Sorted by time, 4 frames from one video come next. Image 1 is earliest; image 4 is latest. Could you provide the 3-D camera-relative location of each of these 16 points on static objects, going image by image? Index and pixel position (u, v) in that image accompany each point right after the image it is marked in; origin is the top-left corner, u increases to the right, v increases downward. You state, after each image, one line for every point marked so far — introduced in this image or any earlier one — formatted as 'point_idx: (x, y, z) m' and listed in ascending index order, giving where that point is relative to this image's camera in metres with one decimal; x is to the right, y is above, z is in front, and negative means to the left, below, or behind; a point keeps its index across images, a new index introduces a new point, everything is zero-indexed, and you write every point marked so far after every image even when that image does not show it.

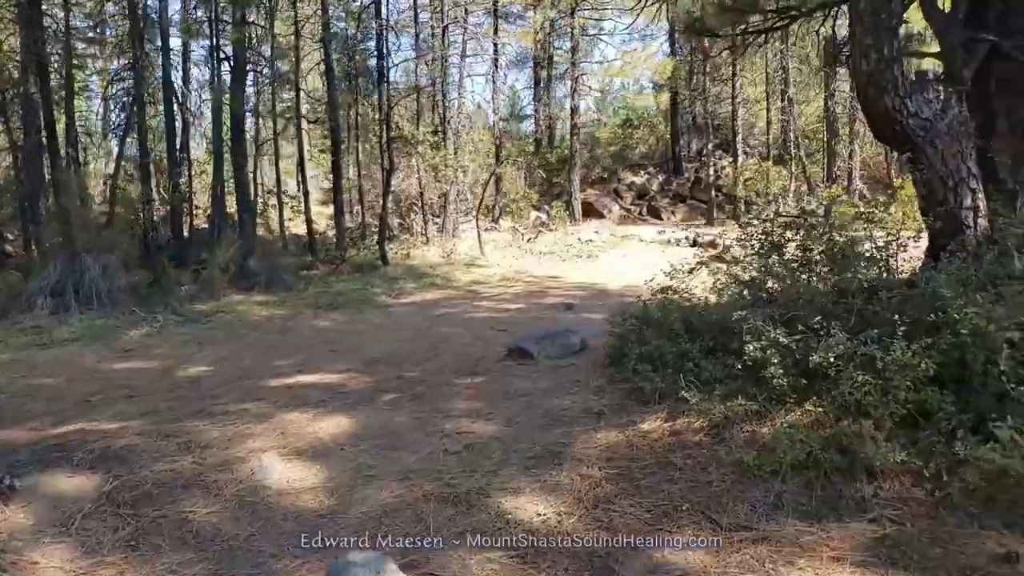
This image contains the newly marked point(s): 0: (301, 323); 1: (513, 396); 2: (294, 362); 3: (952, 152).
0: (-2.7, -0.4, +10.1) m
1: (0.0, -0.7, +5.4) m
2: (-2.0, -0.7, +7.5) m
3: (+2.7, +0.8, +5.0) m
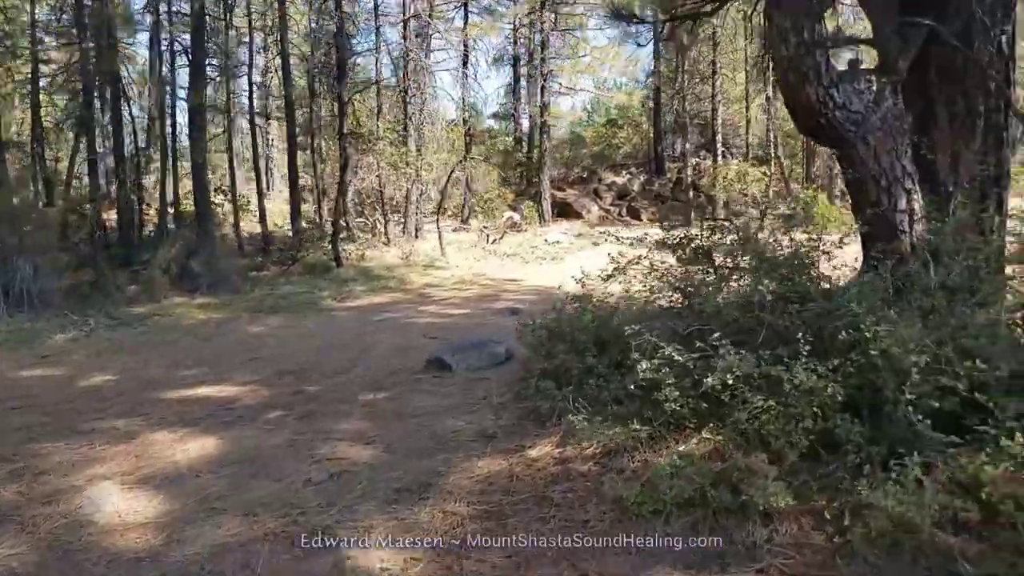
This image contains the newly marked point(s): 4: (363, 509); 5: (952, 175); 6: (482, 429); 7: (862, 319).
0: (-3.3, -0.5, +9.6) m
1: (-0.7, -0.8, +4.9) m
2: (-2.7, -0.7, +7.0) m
3: (+2.1, +0.8, +4.5) m
4: (-0.7, -1.0, +3.6) m
5: (+2.5, +0.7, +4.6) m
6: (-0.2, -0.8, +4.5) m
7: (+1.5, -0.1, +3.5) m
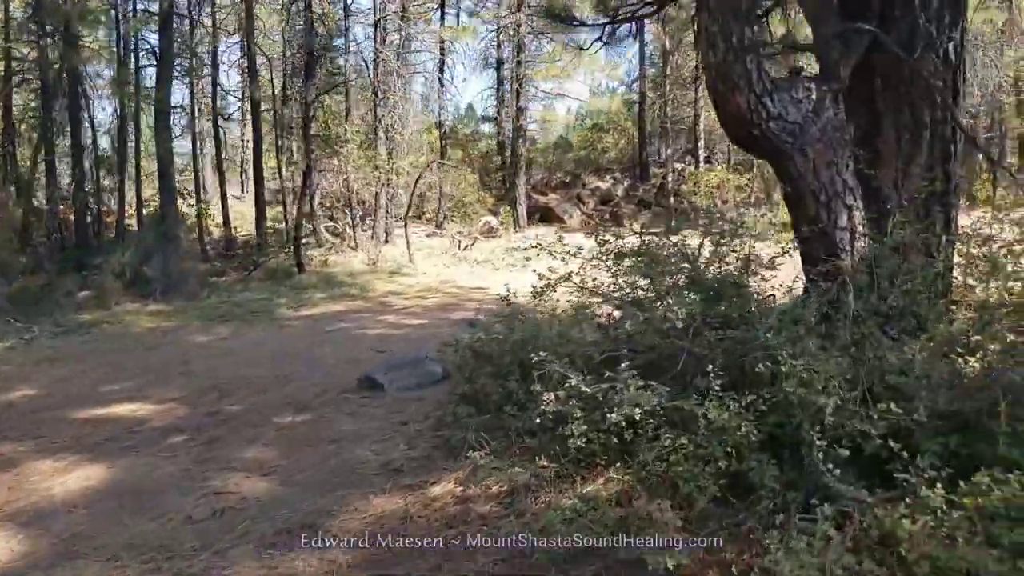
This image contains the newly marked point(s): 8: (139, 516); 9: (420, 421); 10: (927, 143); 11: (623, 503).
0: (-3.8, -0.6, +9.3) m
1: (-1.1, -0.9, +4.6) m
2: (-3.2, -0.8, +6.6) m
3: (+1.6, +0.7, +4.2) m
4: (-1.1, -1.1, +3.3) m
5: (+2.1, +0.5, +4.3) m
6: (-0.6, -0.9, +4.2) m
7: (+1.1, -0.2, +3.2) m
8: (-1.7, -1.1, +3.7) m
9: (-0.5, -0.8, +4.7) m
10: (+2.2, +0.8, +4.3) m
11: (+0.4, -0.9, +3.2) m
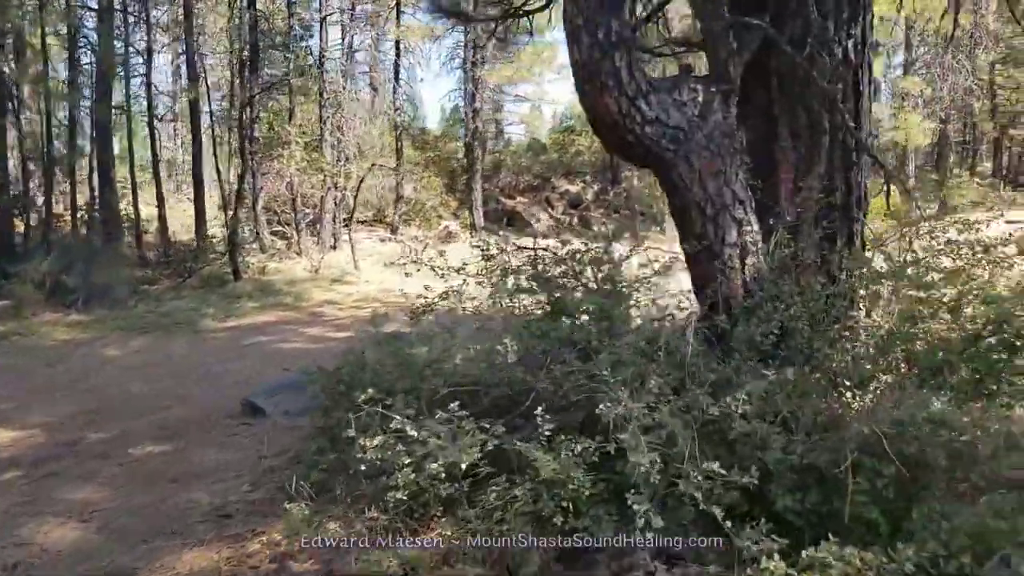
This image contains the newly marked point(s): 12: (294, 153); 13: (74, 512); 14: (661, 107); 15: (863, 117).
0: (-4.6, -0.7, +8.8) m
1: (-1.8, -1.0, +4.1) m
2: (-3.9, -0.9, +6.2) m
3: (+0.9, +0.6, +3.8) m
4: (-1.8, -1.2, +2.9) m
5: (+1.4, +0.4, +3.9) m
6: (-1.3, -1.0, +3.7) m
7: (+0.4, -0.4, +2.8) m
8: (-2.4, -1.2, +3.3) m
9: (-1.2, -0.9, +4.3) m
10: (+1.5, +0.7, +3.9) m
11: (-0.2, -1.0, +2.8) m
12: (-3.6, +2.2, +13.2) m
13: (-2.1, -1.1, +3.8) m
14: (+0.7, +0.8, +3.7) m
15: (+1.7, +0.8, +3.9) m
